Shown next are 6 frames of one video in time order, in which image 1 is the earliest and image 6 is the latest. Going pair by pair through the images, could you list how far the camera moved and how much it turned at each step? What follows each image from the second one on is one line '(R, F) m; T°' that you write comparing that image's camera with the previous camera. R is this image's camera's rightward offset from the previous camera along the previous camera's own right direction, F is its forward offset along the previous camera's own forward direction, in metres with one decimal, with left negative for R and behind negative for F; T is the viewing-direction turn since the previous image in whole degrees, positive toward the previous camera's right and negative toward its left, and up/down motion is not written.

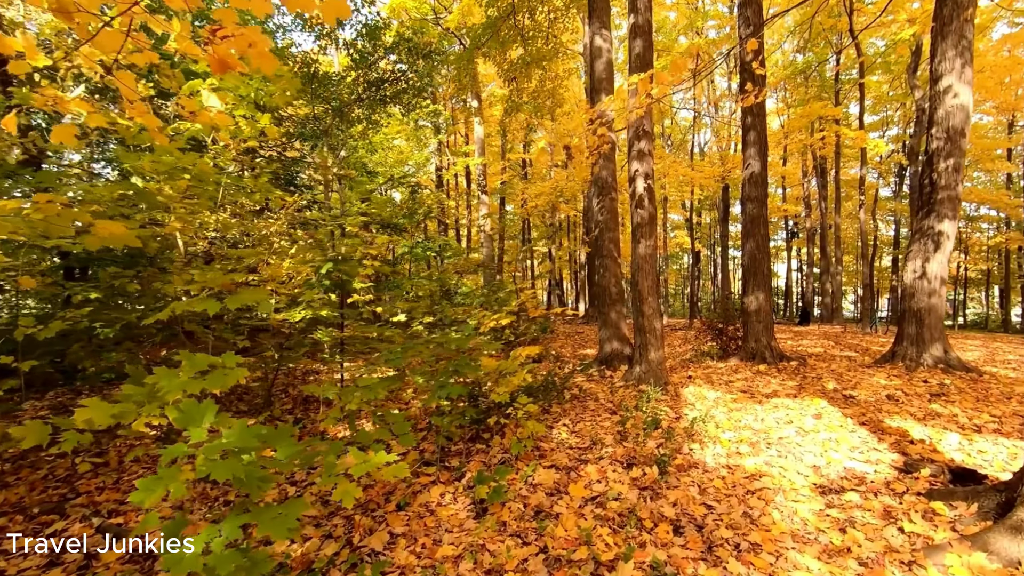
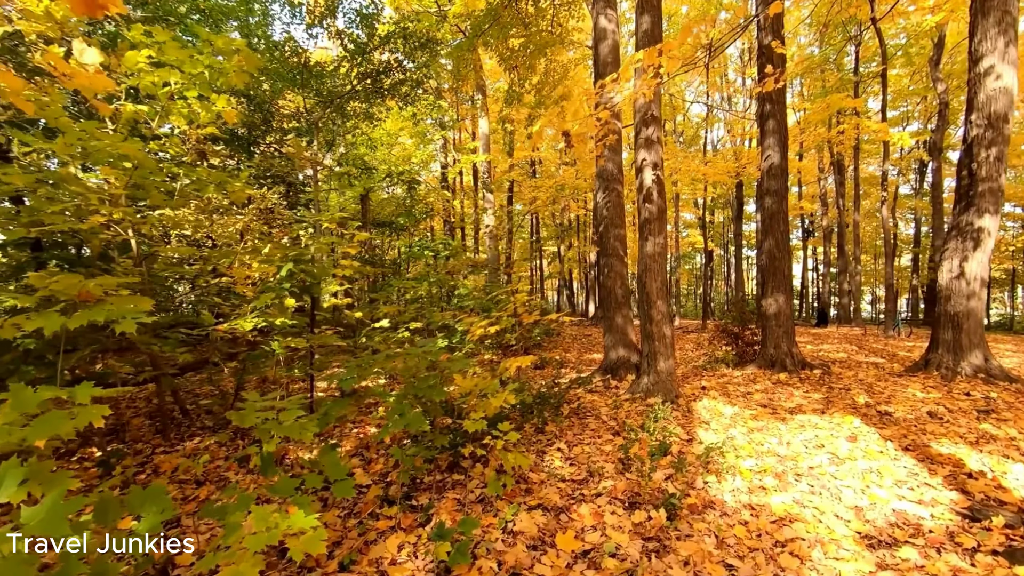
(+0.2, +0.5) m; -1°
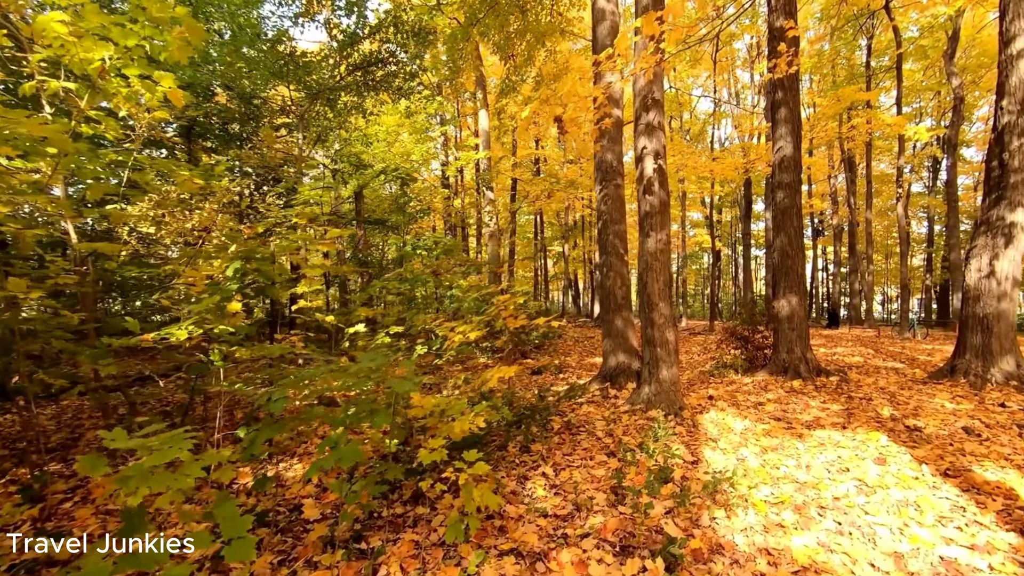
(+0.2, +0.5) m; -1°
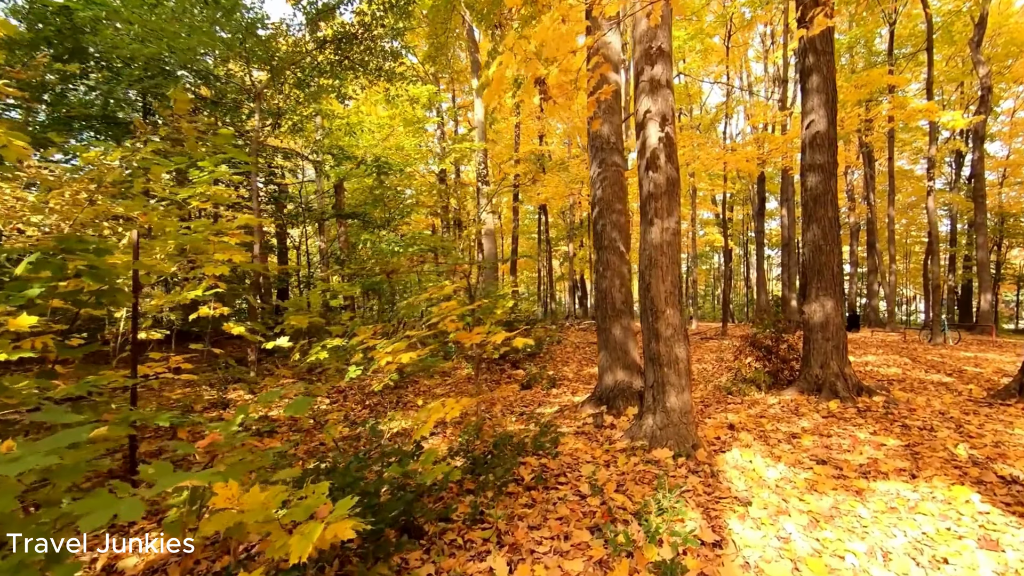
(+0.3, +1.1) m; -1°
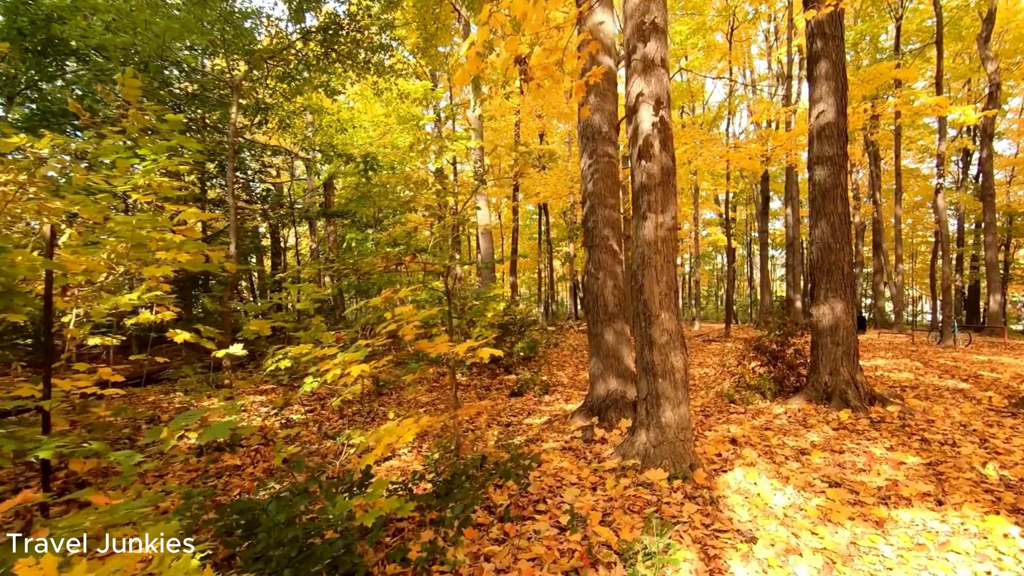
(+0.2, +0.4) m; 0°
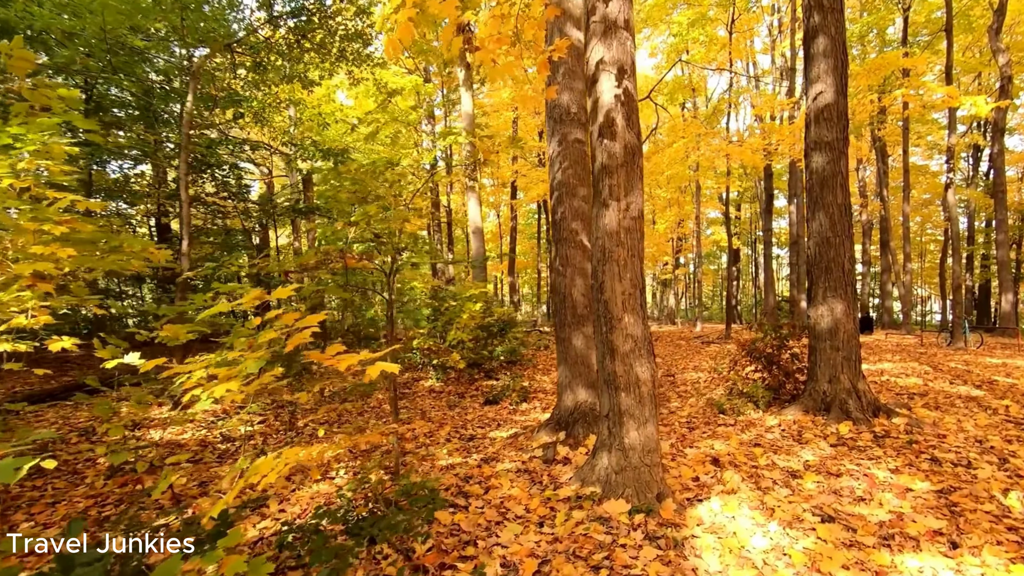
(+0.4, +0.5) m; -1°
